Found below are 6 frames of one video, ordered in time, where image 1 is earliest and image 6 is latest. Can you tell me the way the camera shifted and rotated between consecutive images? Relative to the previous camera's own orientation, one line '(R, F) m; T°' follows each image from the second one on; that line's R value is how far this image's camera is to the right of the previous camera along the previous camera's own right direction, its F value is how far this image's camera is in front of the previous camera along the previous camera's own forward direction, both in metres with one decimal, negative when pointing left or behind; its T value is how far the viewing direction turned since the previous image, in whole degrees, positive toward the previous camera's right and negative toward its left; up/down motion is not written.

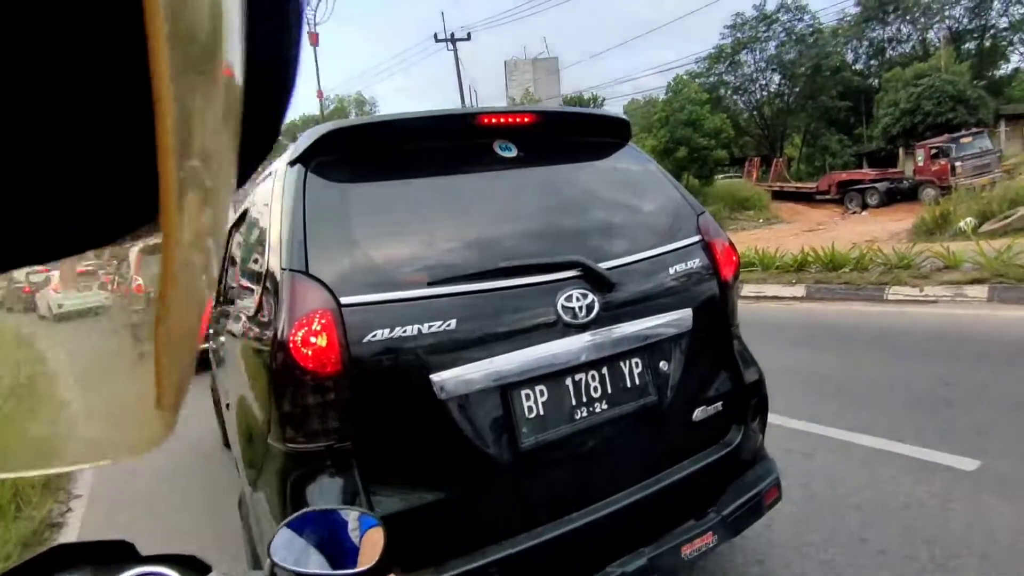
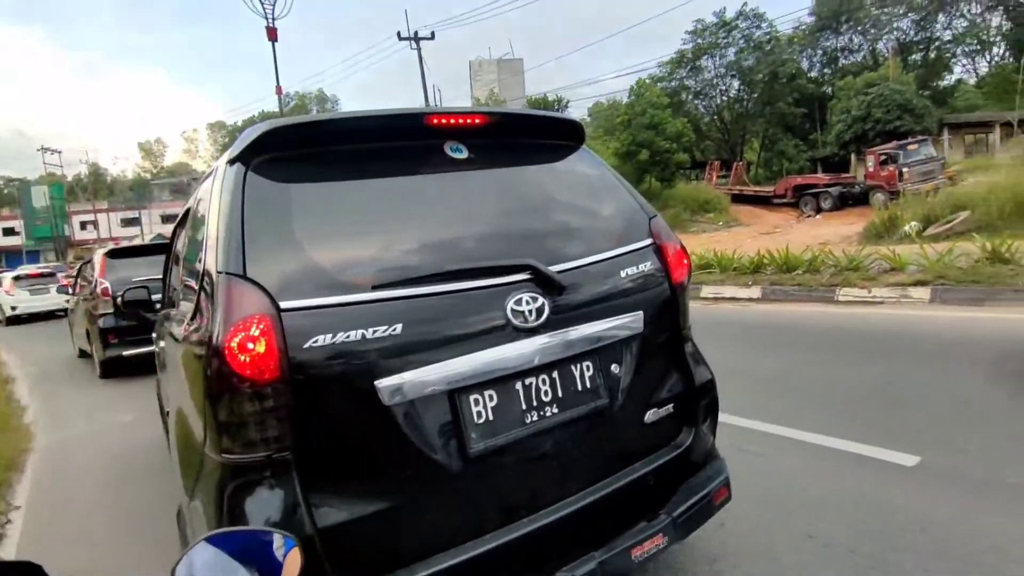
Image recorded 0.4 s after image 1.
(0.0, 0.0) m; +3°
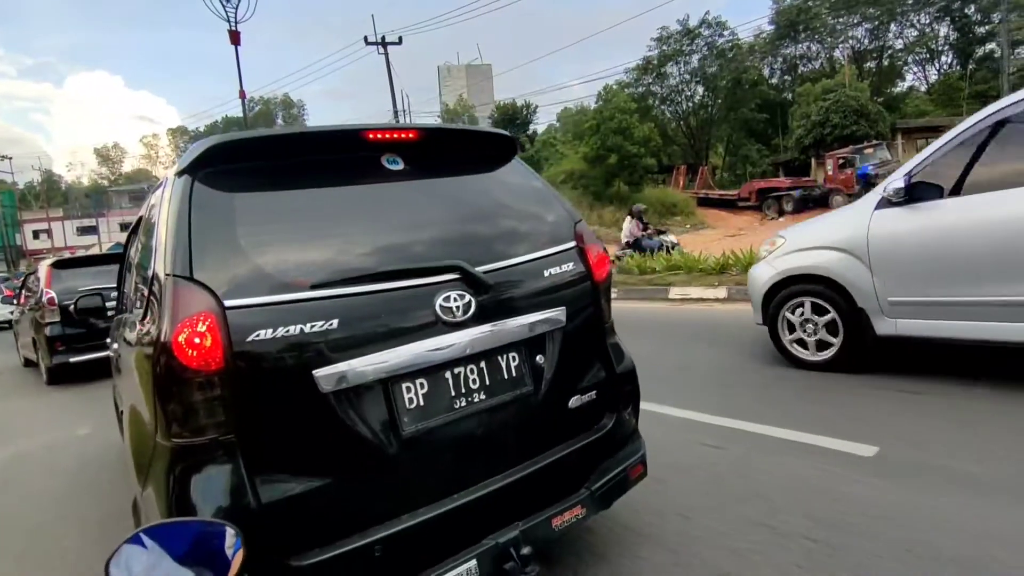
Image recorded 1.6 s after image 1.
(0.0, 0.0) m; +3°
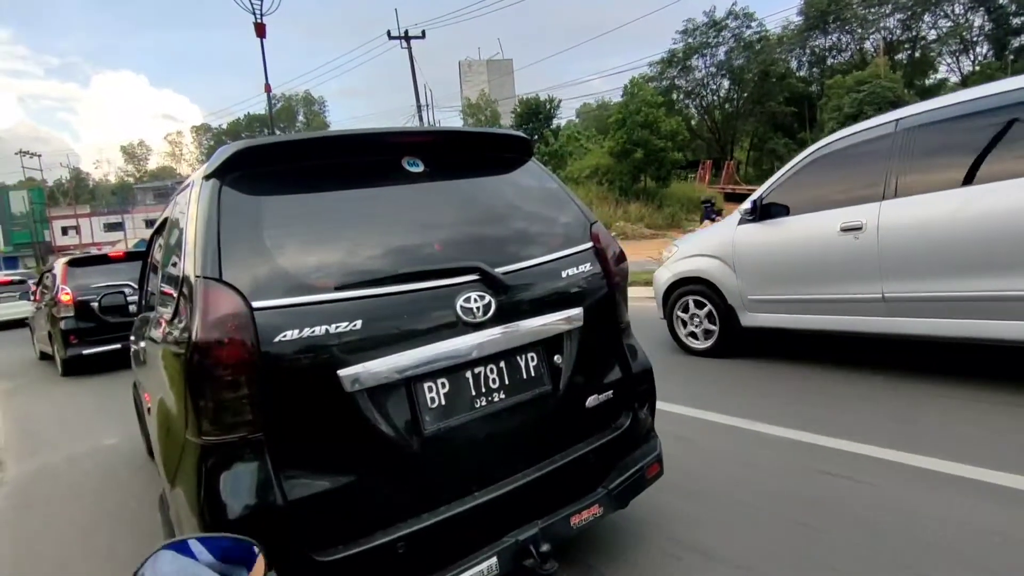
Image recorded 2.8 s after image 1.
(0.0, 0.0) m; -2°
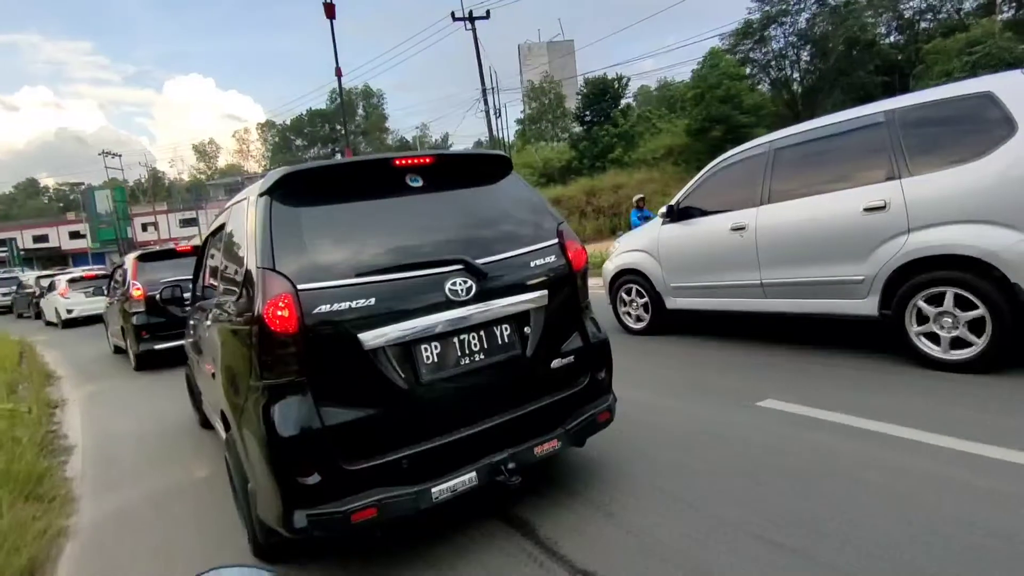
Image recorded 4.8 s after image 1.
(-0.6, +0.7) m; -5°
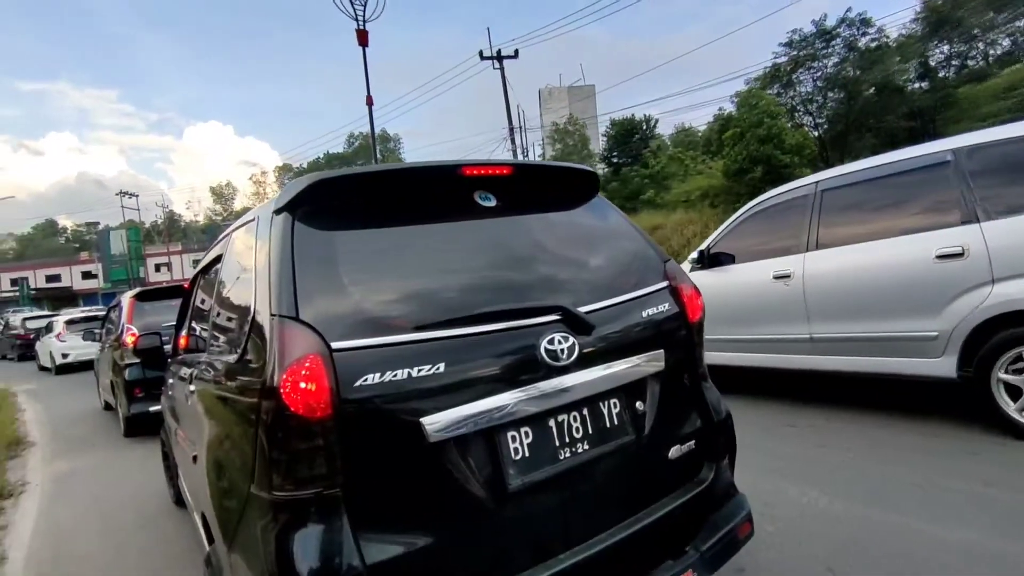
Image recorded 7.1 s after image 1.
(-1.4, +3.2) m; -1°
